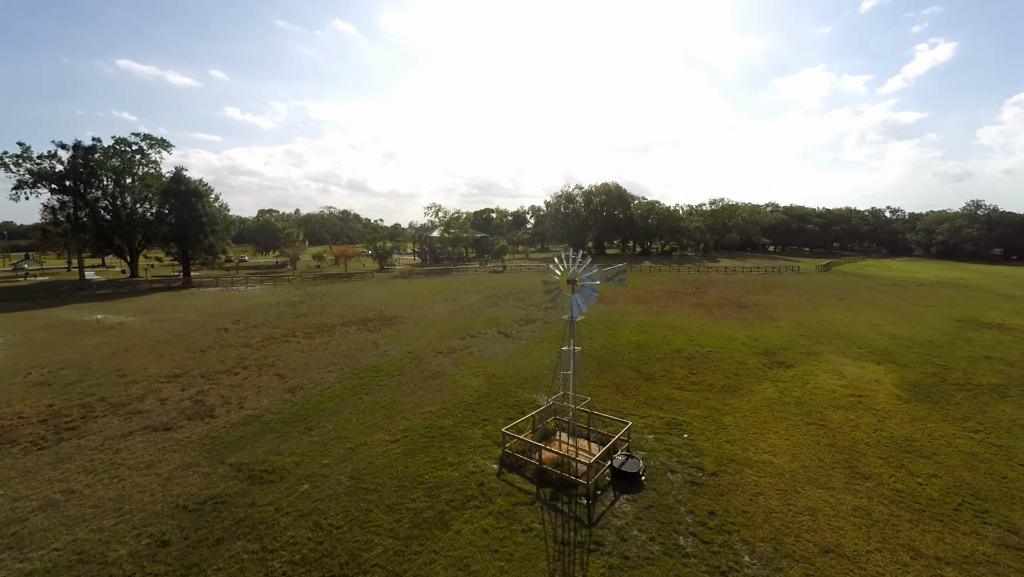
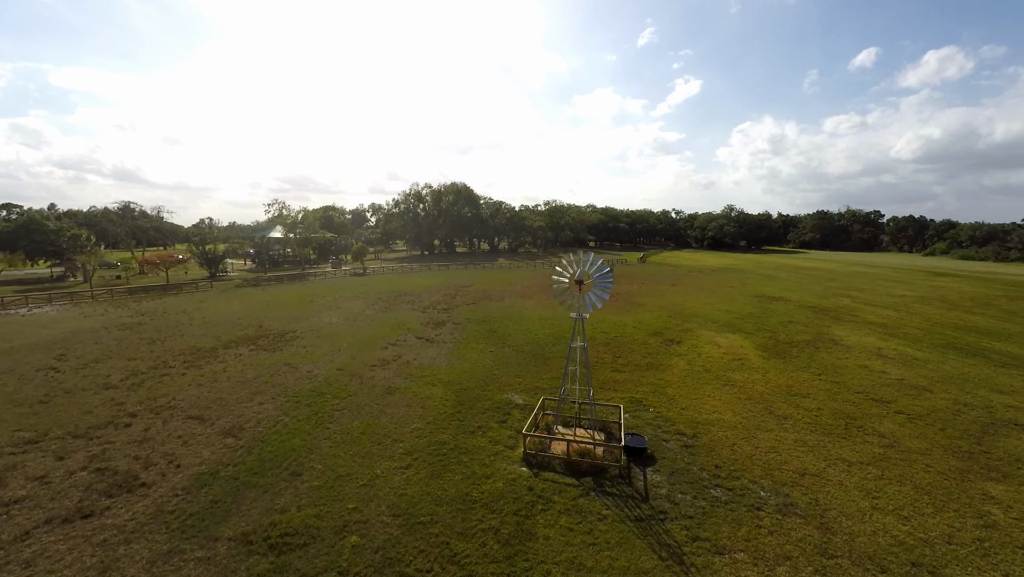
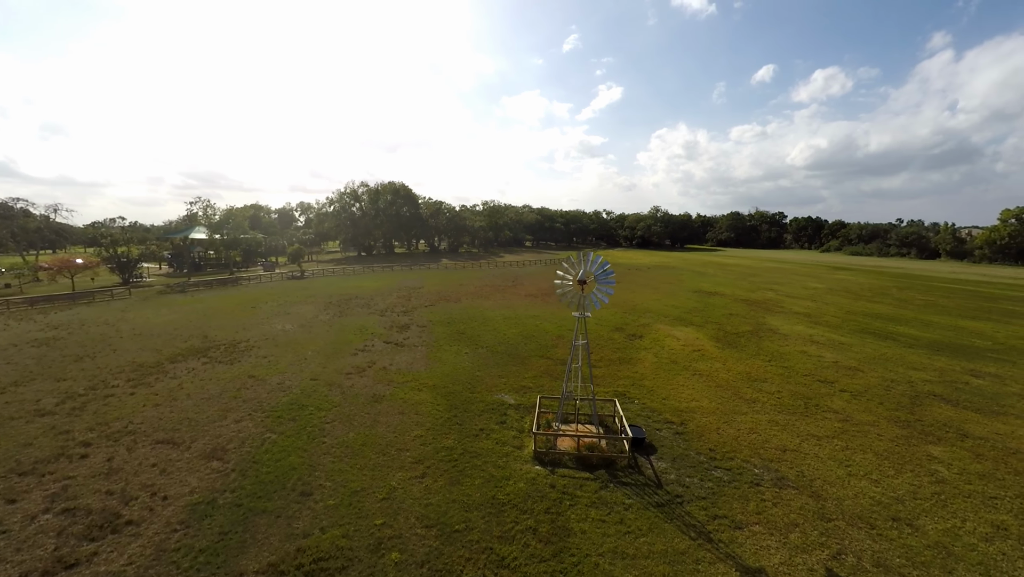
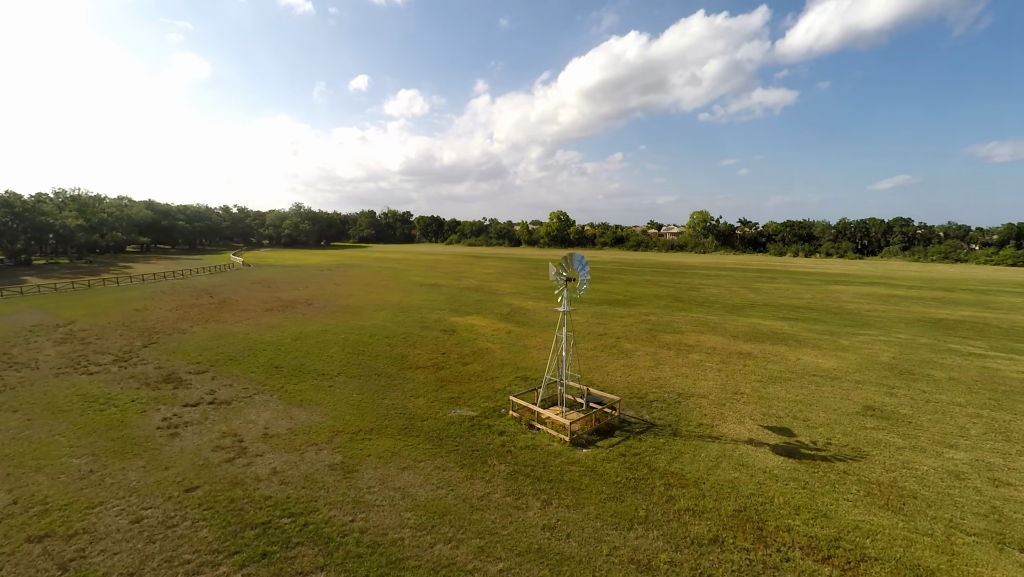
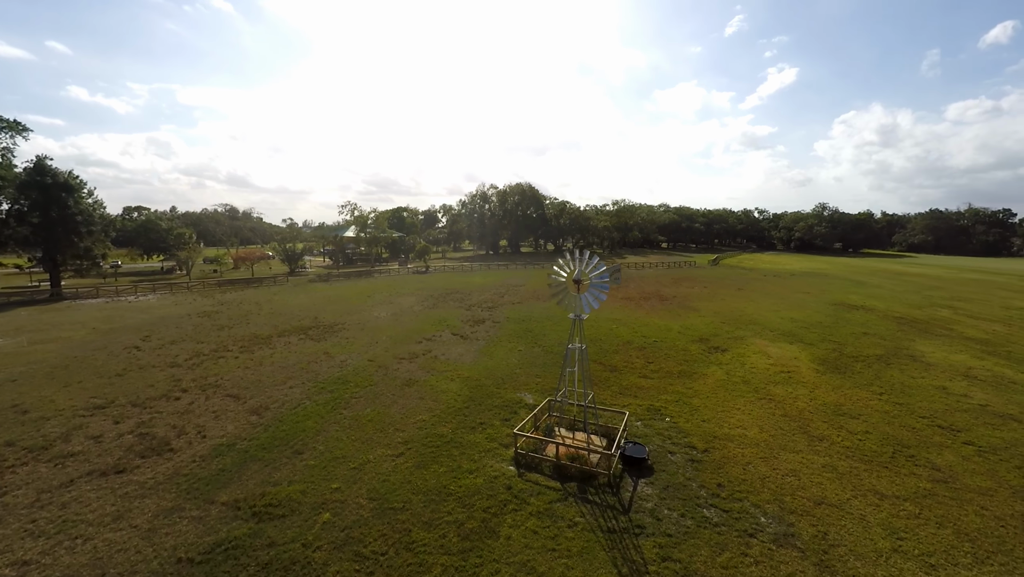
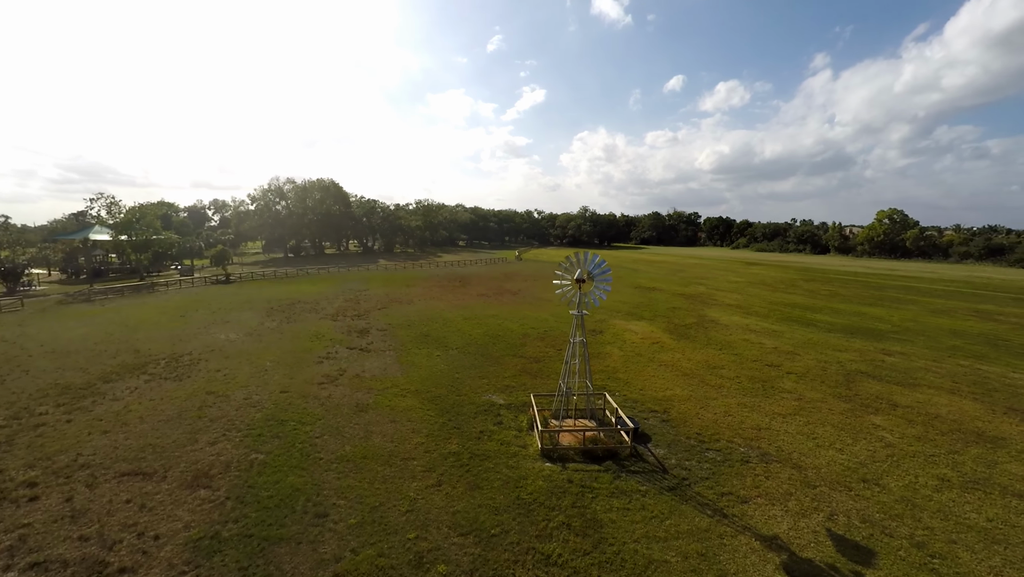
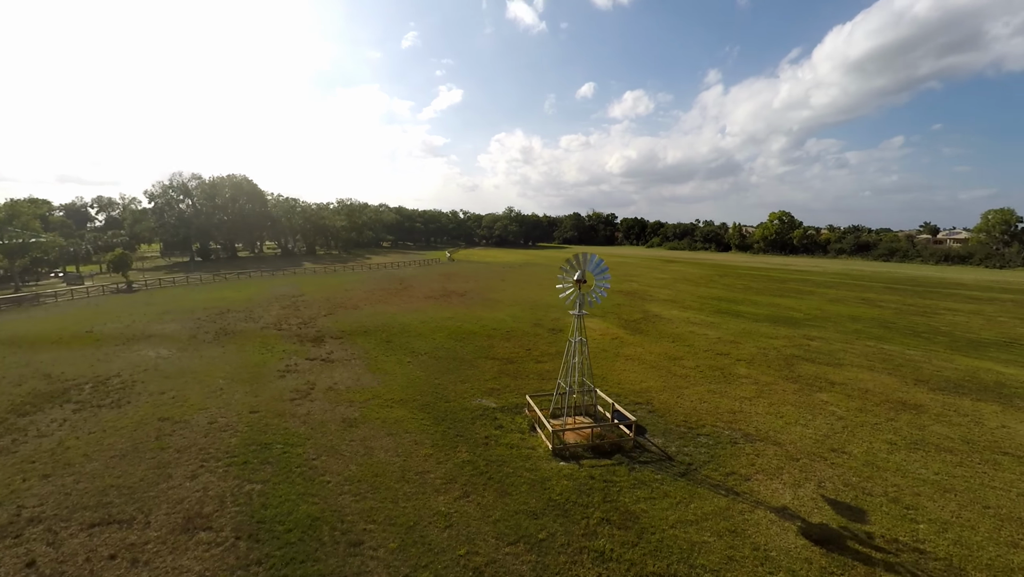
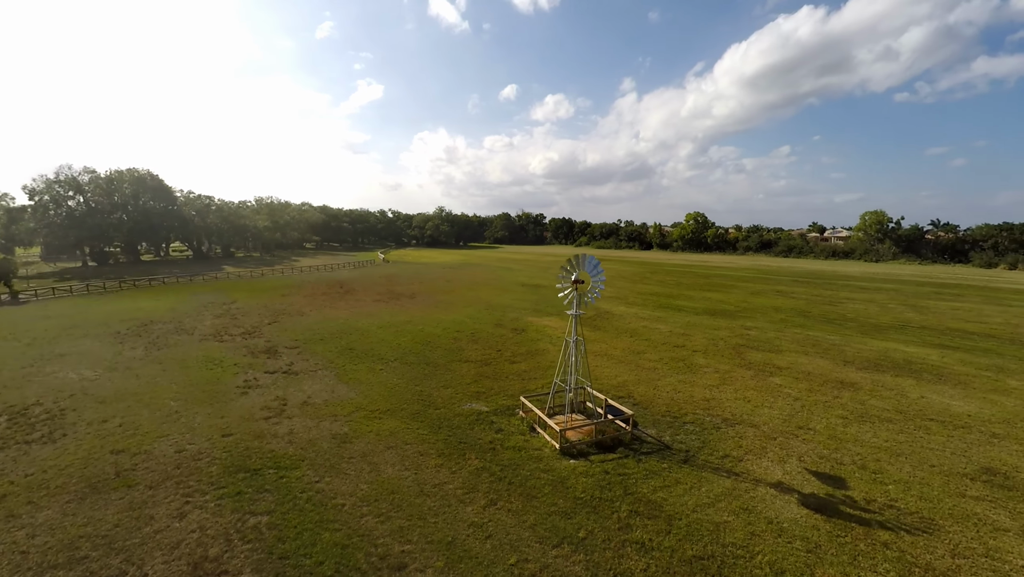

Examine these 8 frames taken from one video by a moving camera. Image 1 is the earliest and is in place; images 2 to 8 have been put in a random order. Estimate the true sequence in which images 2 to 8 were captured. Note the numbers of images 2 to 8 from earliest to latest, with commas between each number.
5, 2, 3, 6, 7, 8, 4
